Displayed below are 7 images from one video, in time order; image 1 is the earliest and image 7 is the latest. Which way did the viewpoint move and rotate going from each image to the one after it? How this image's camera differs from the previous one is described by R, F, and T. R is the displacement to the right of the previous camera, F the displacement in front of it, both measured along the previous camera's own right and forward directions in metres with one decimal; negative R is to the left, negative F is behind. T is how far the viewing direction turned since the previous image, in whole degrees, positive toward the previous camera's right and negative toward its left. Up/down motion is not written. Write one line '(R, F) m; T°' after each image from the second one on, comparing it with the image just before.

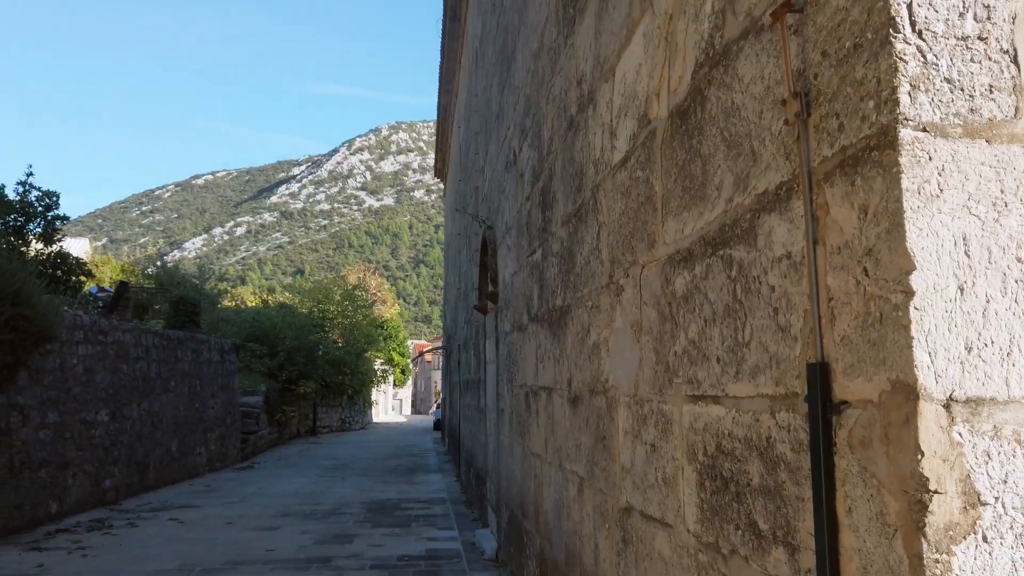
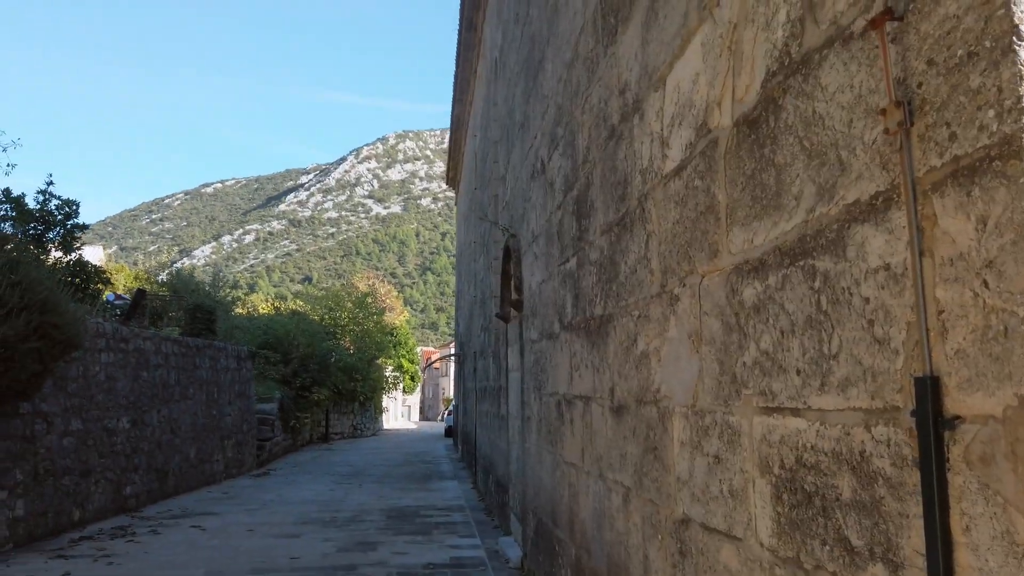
(-0.1, 0.0) m; -1°
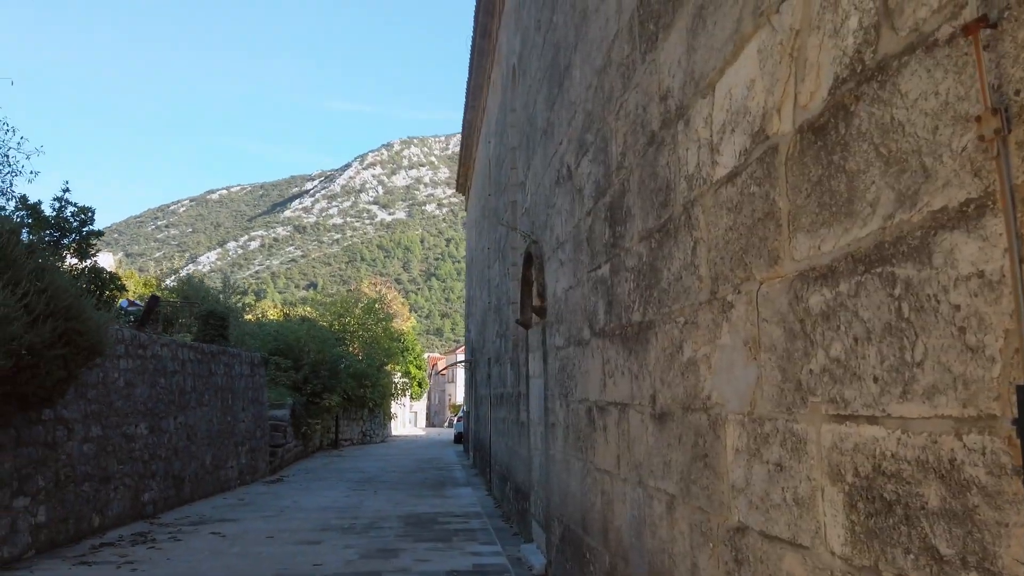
(-0.1, 0.0) m; 0°
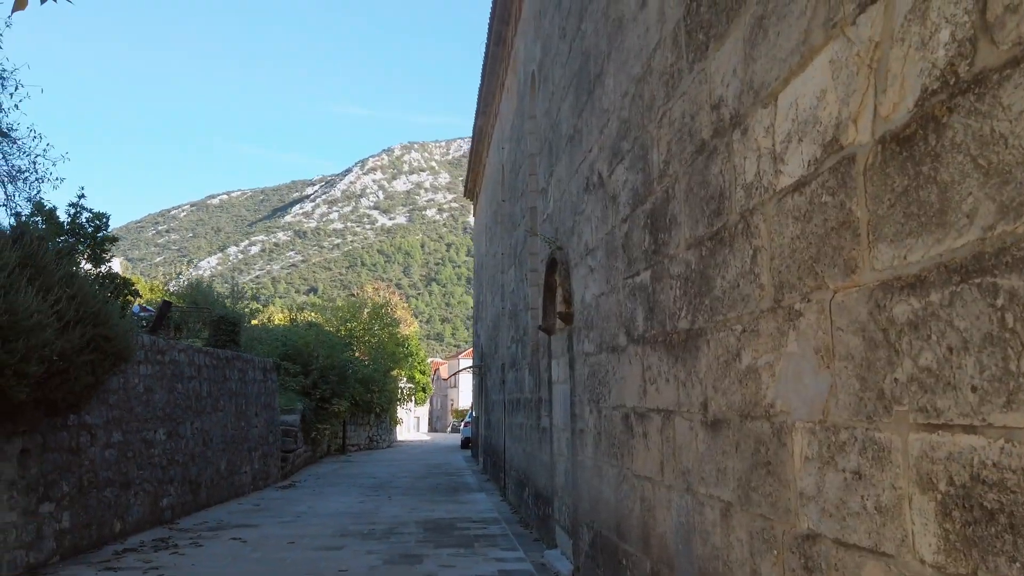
(-0.2, 0.0) m; 0°
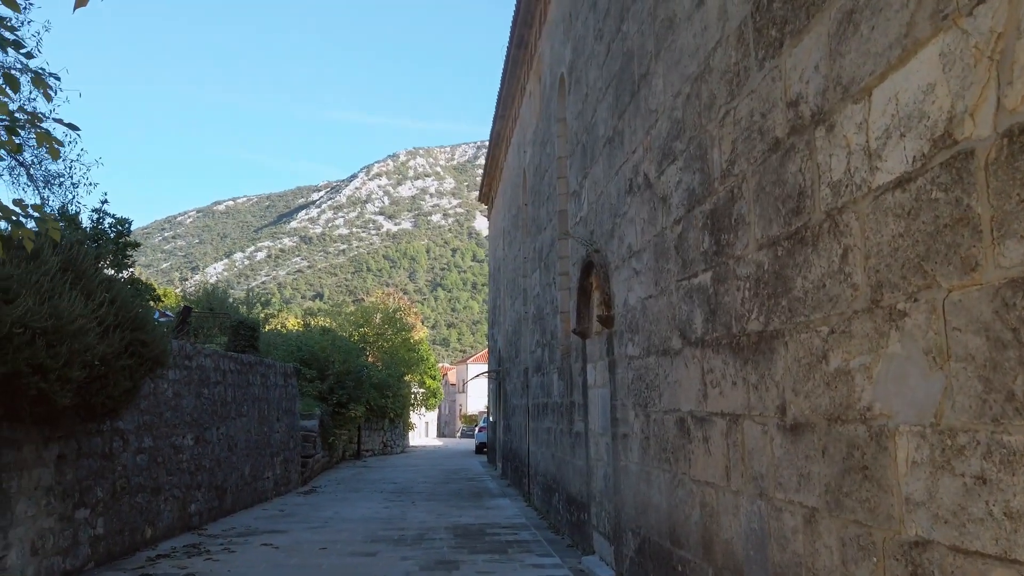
(-0.3, 0.0) m; -1°
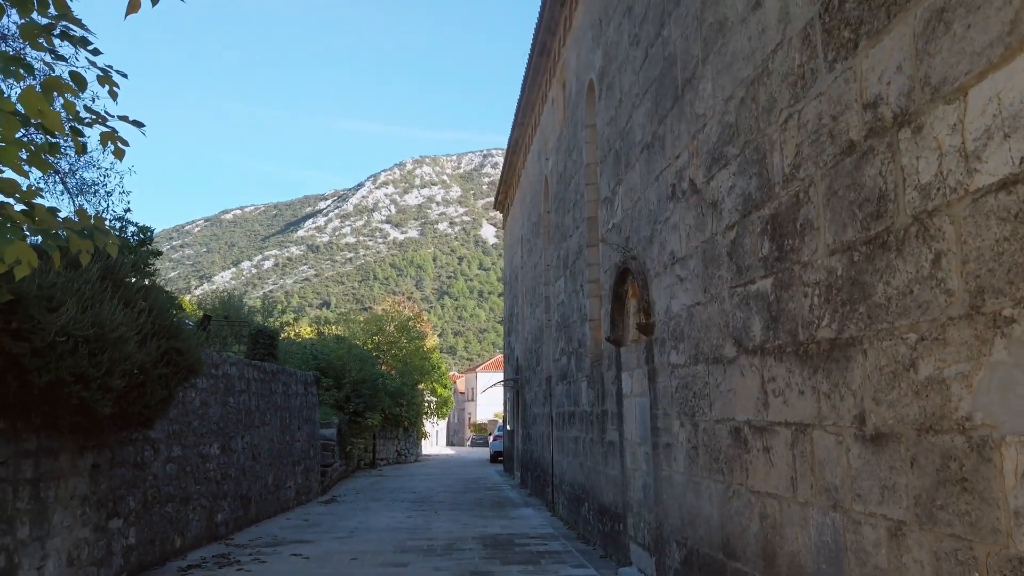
(-0.2, +0.1) m; -1°
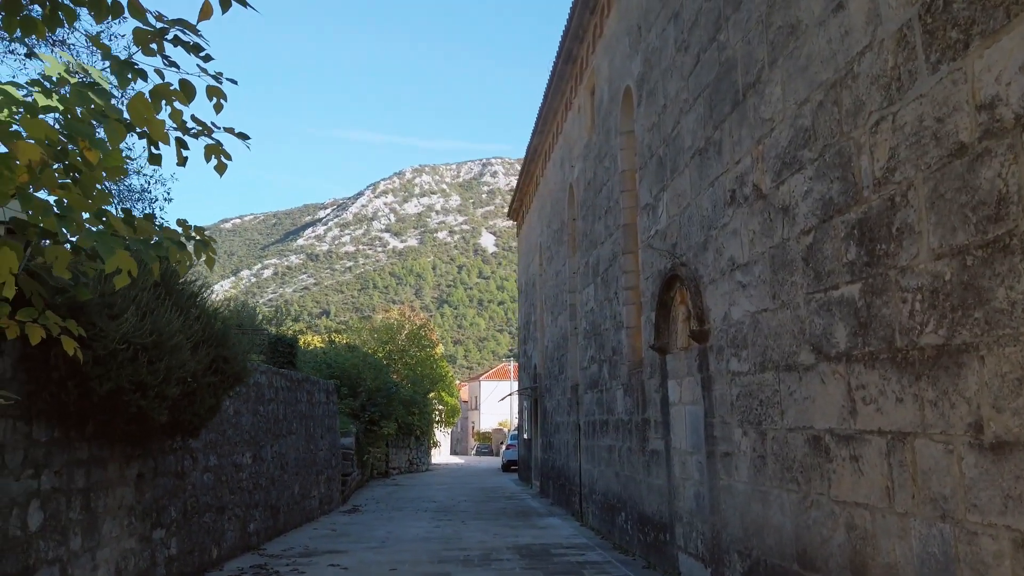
(-0.4, +0.1) m; 0°
